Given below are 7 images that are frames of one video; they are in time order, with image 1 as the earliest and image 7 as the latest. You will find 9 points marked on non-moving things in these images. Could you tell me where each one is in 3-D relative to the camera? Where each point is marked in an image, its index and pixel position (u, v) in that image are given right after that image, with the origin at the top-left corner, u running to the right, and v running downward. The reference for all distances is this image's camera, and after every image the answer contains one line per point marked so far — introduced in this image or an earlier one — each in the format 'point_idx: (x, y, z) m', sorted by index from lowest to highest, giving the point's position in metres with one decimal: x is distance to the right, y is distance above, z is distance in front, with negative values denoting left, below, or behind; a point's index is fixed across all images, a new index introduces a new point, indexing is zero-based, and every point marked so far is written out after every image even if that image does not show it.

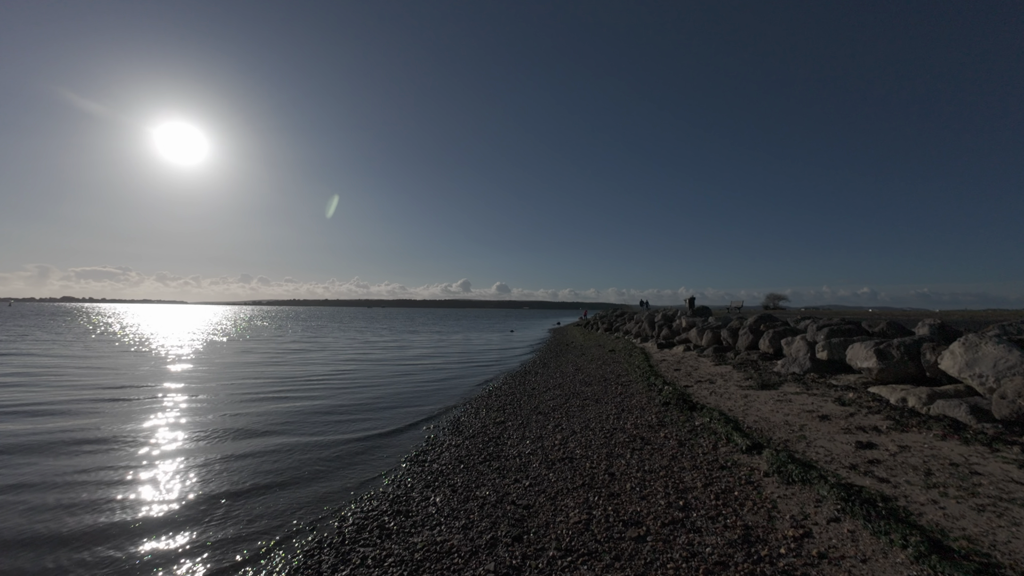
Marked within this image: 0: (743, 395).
0: (+7.4, -3.4, +13.7) m
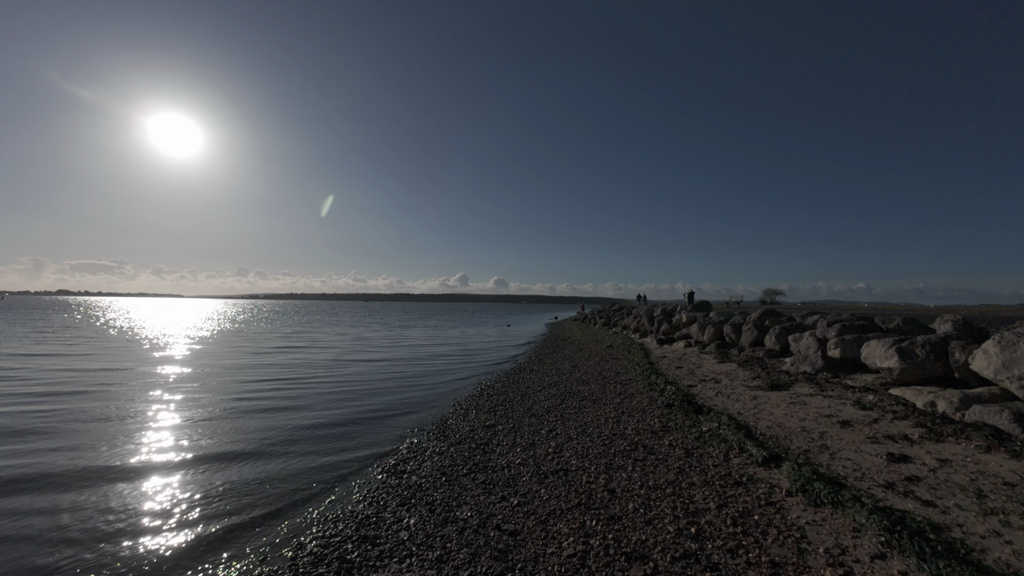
0: (+7.2, -3.2, +12.7) m
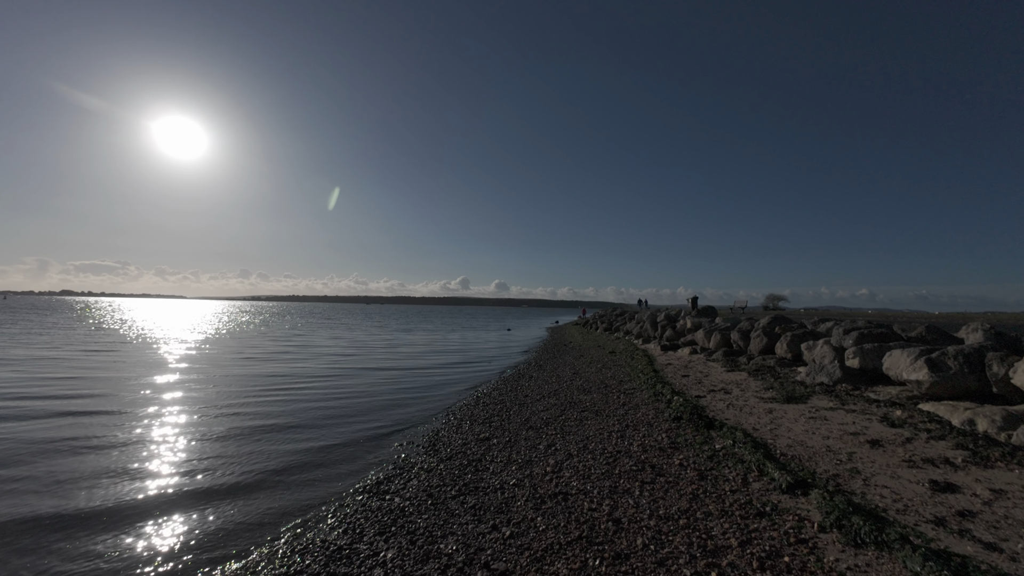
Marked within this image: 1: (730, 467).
0: (+7.1, -3.4, +11.8) m
1: (+4.2, -3.5, +8.2) m
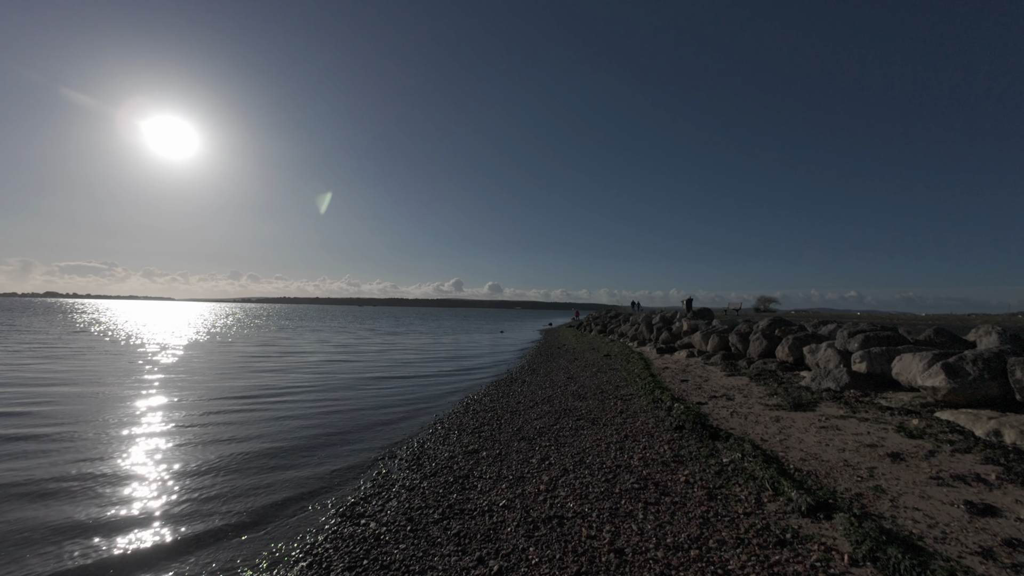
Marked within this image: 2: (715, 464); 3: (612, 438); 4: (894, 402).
0: (+6.8, -3.4, +11.1) m
1: (+4.1, -3.5, +7.5) m
2: (+4.1, -3.5, +8.5) m
3: (+2.5, -3.8, +10.7) m
4: (+9.8, -2.9, +10.9) m
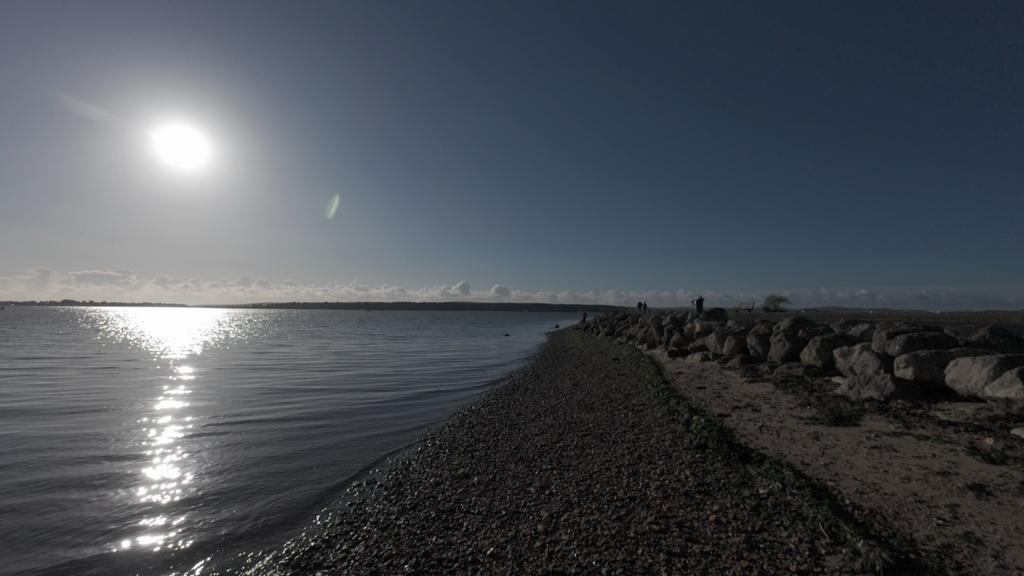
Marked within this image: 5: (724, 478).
0: (+6.7, -3.3, +9.6) m
1: (+3.9, -3.4, +6.0) m
2: (+3.9, -3.4, +7.0) m
3: (+2.4, -3.7, +9.2) m
4: (+9.7, -2.8, +9.3) m
5: (+3.9, -3.5, +7.8) m
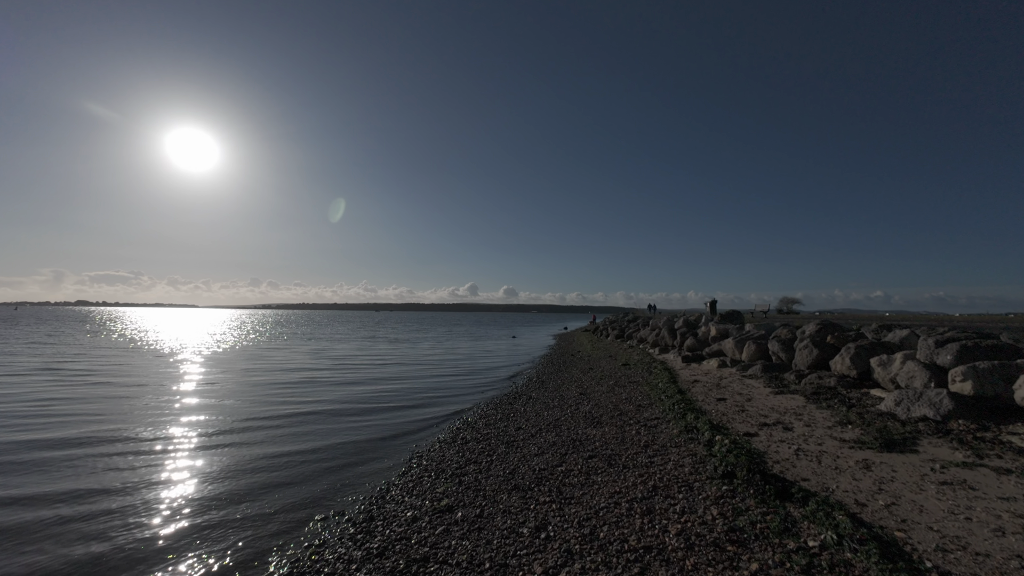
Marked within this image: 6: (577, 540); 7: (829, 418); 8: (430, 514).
0: (+6.6, -3.3, +8.1) m
1: (+3.7, -3.4, +4.5) m
2: (+3.7, -3.4, +5.5) m
3: (+2.3, -3.8, +7.8) m
4: (+9.5, -2.8, +7.7) m
5: (+3.7, -3.5, +6.3) m
6: (+1.0, -3.8, +6.4) m
7: (+8.2, -3.4, +11.0) m
8: (-1.5, -4.1, +7.8) m
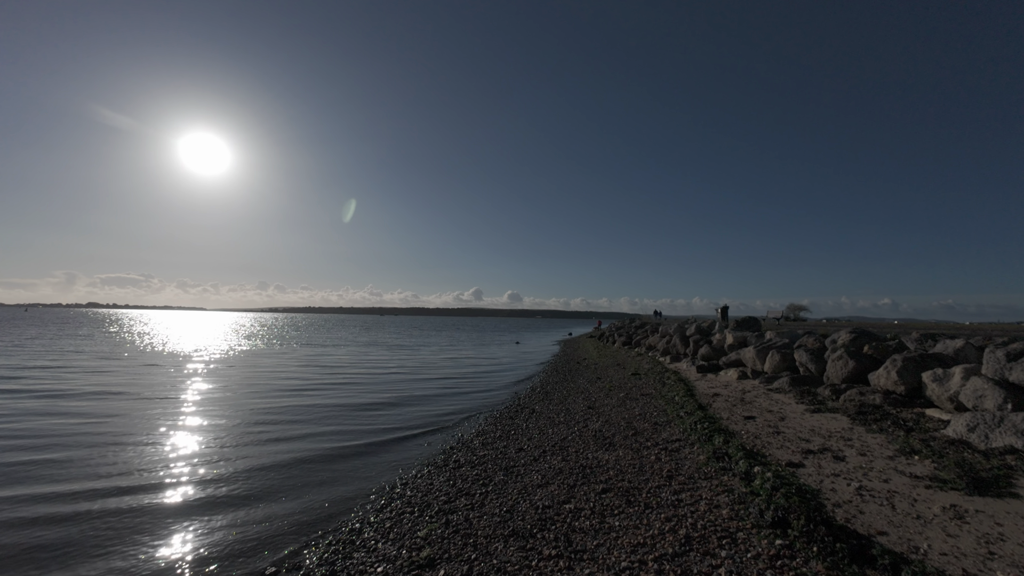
0: (+6.6, -3.3, +6.4) m
1: (+3.6, -3.4, +2.9) m
2: (+3.7, -3.4, +3.9) m
3: (+2.2, -3.7, +6.2) m
4: (+9.5, -2.9, +6.0) m
5: (+3.7, -3.5, +4.7) m
6: (+0.9, -3.7, +4.8) m
7: (+8.2, -3.4, +9.3) m
8: (-1.5, -4.1, +6.2) m
